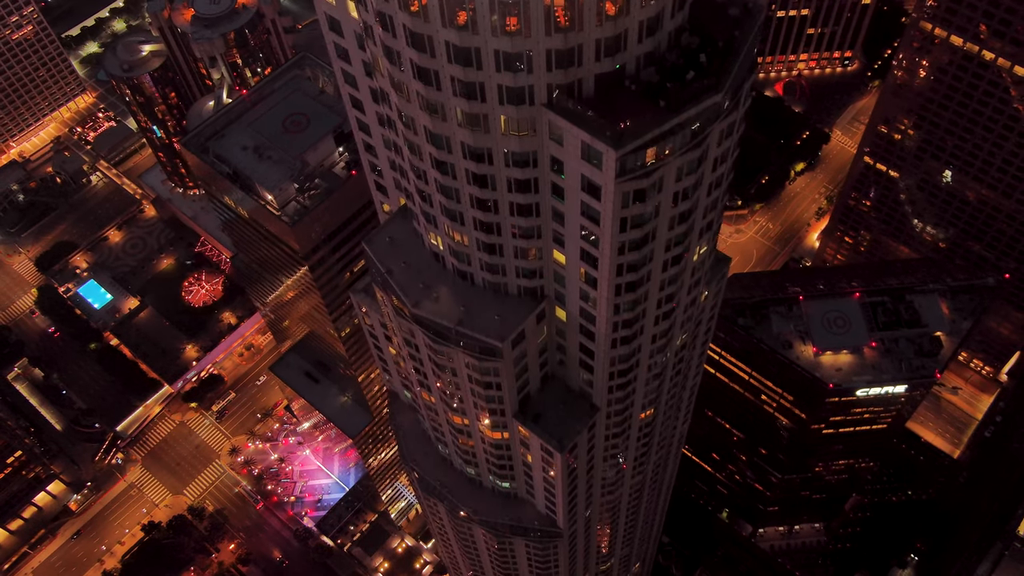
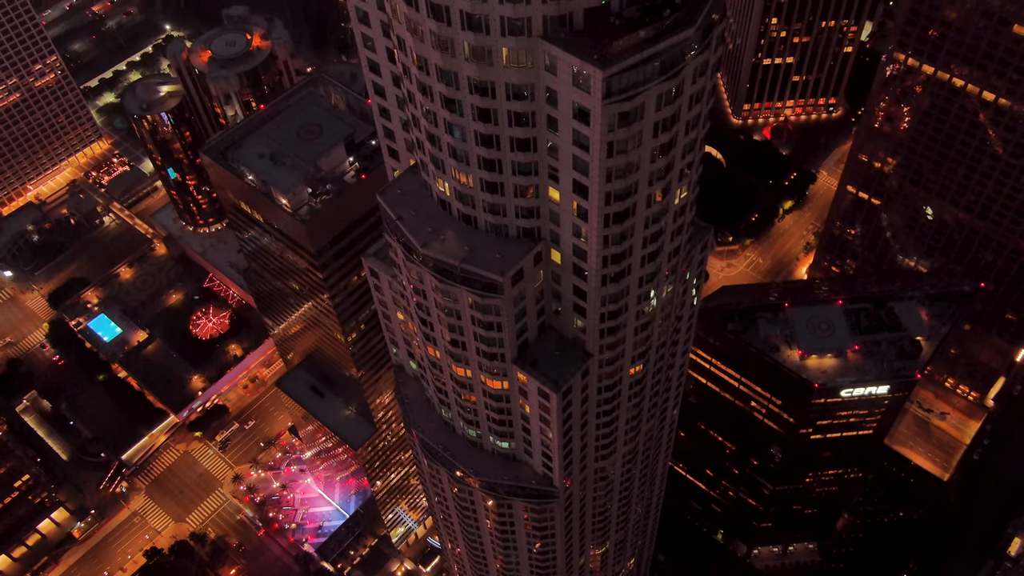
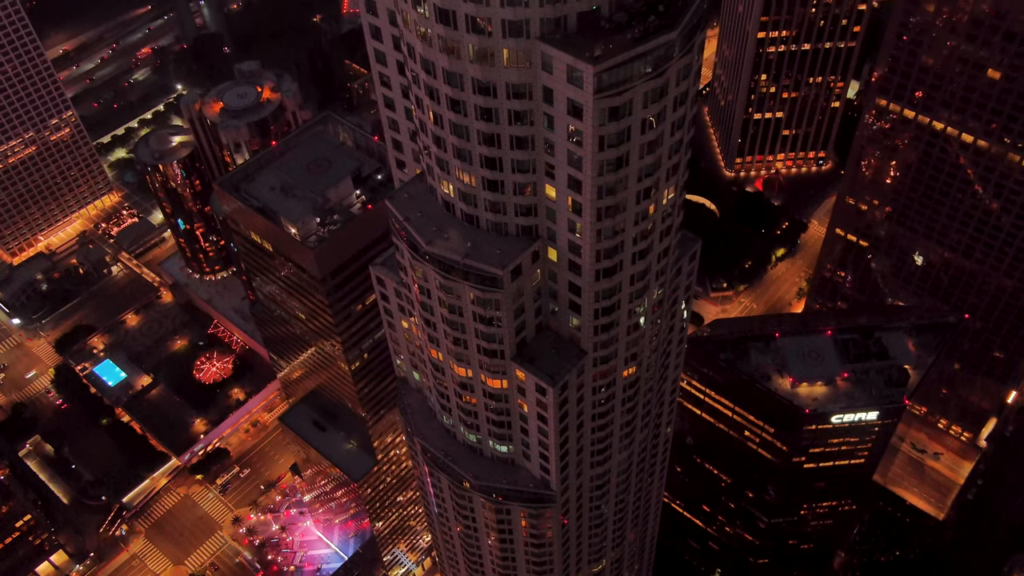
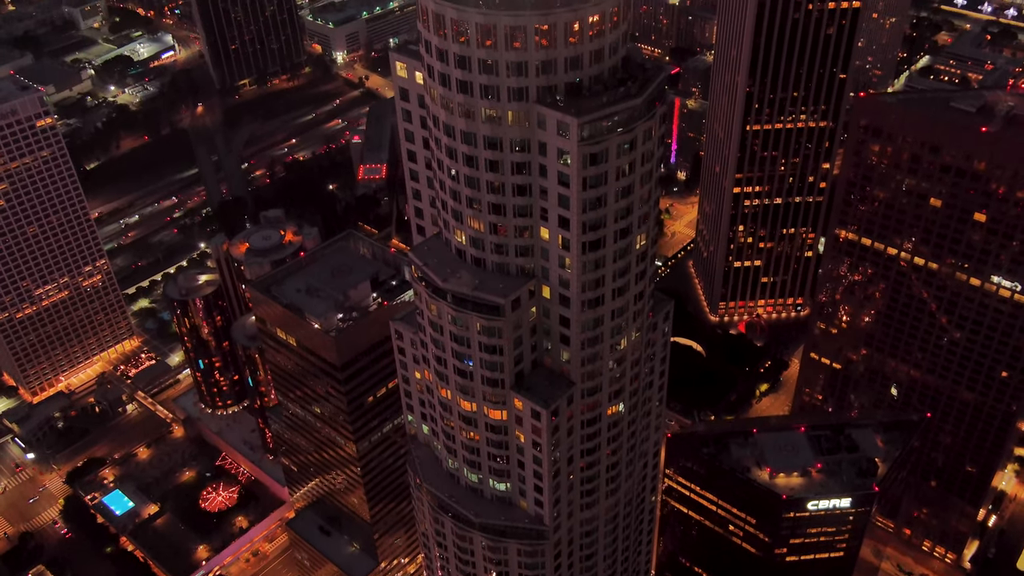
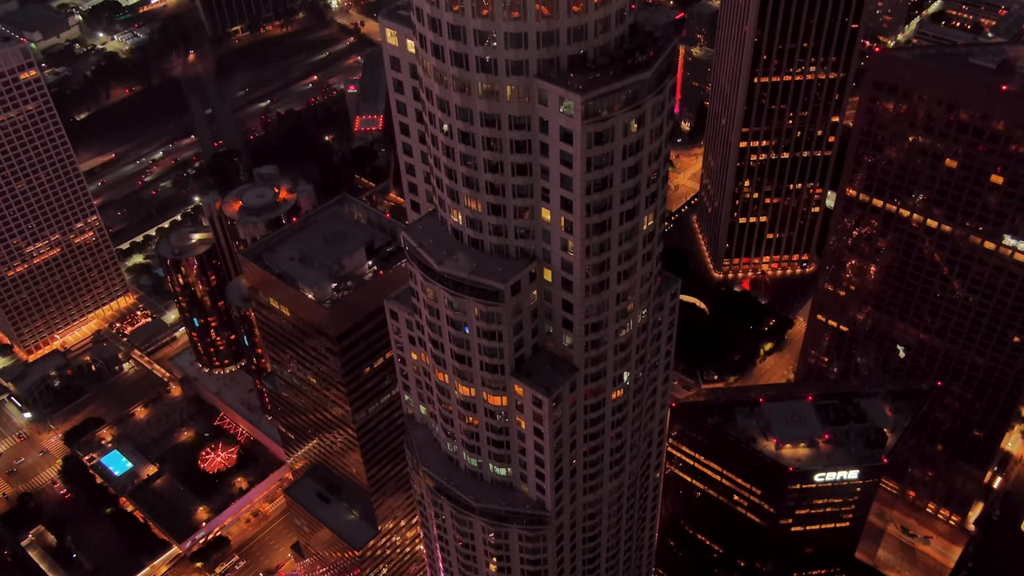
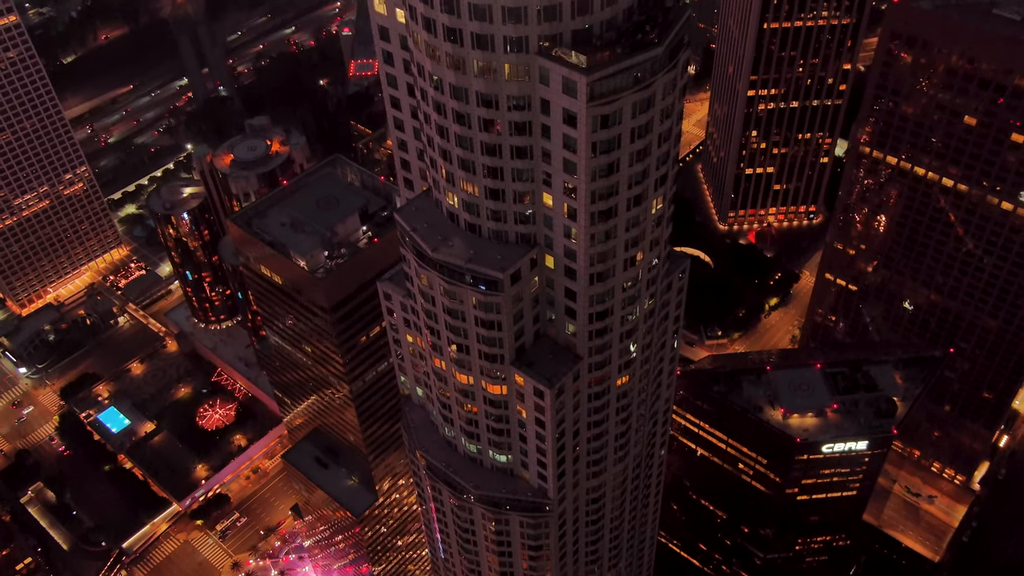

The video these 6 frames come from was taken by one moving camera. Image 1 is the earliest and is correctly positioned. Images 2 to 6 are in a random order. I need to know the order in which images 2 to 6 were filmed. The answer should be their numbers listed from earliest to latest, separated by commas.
2, 3, 6, 5, 4
